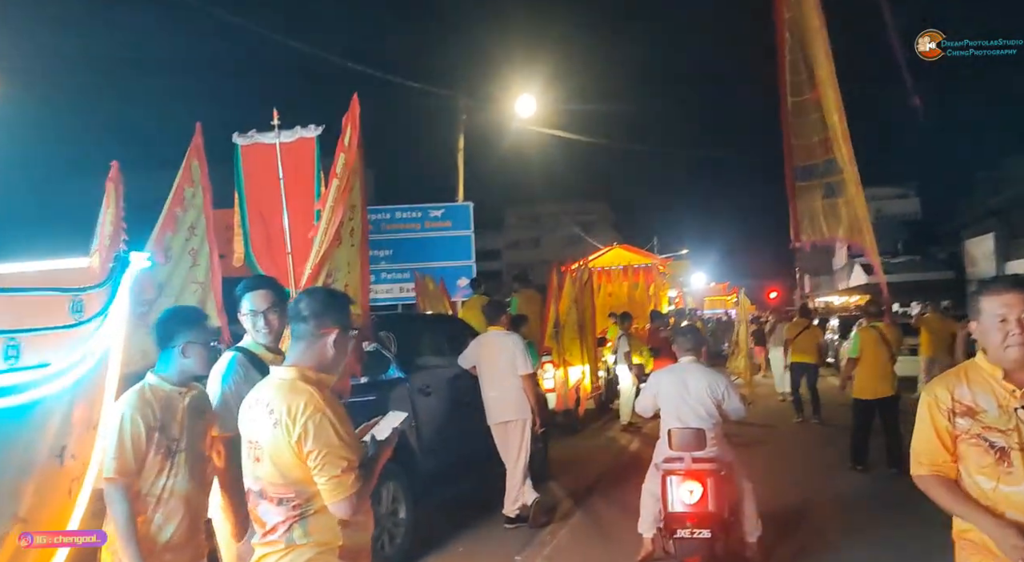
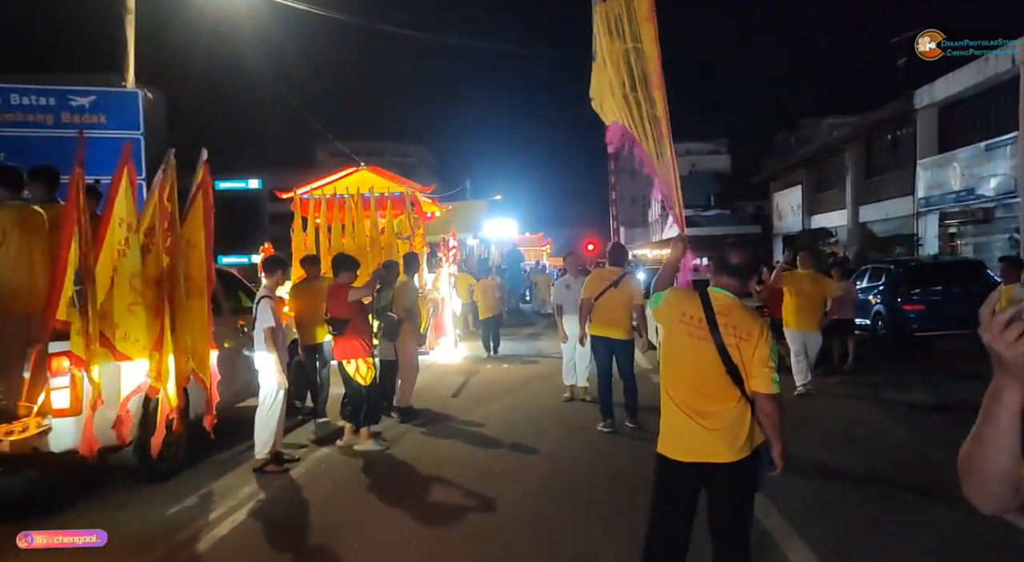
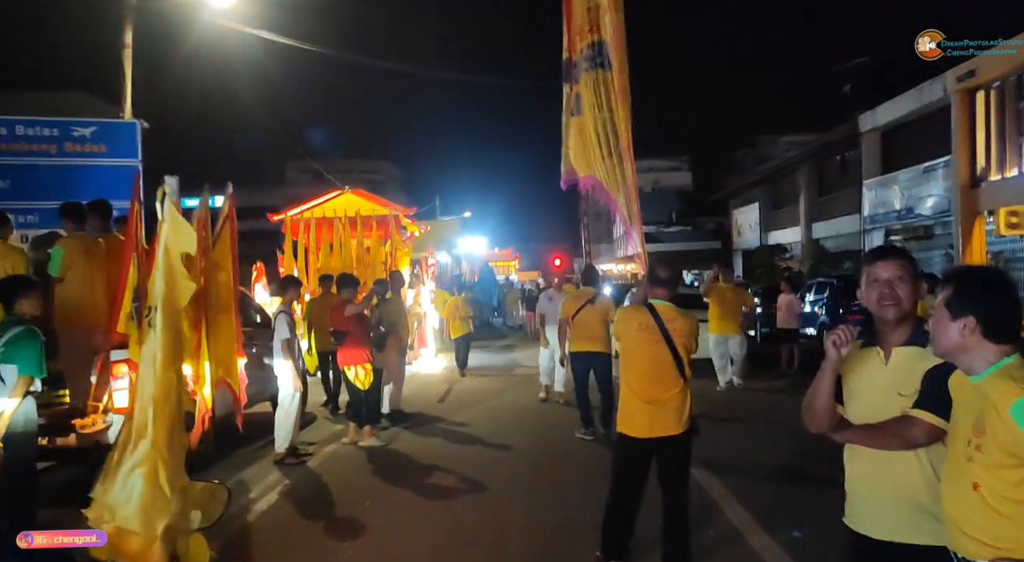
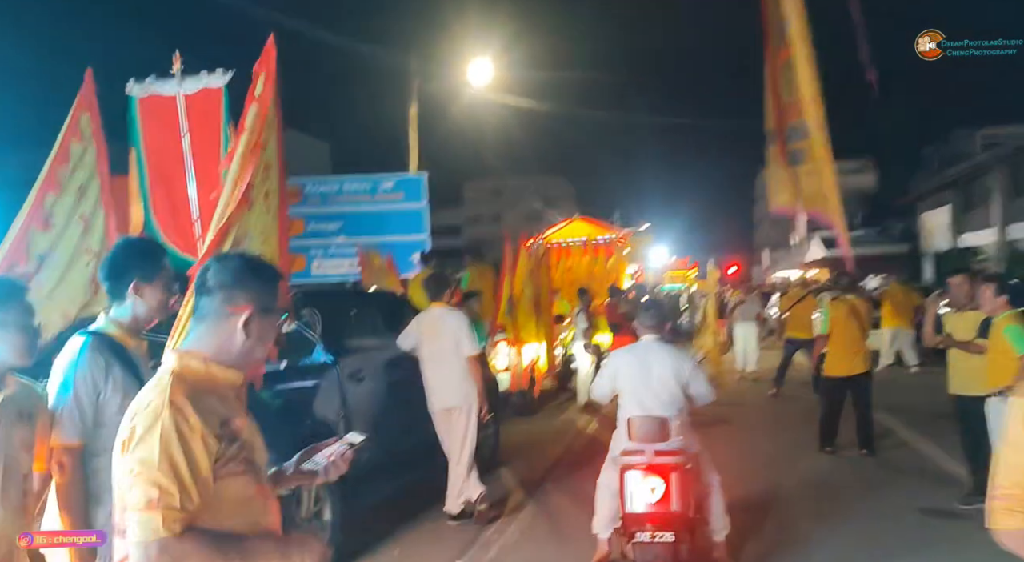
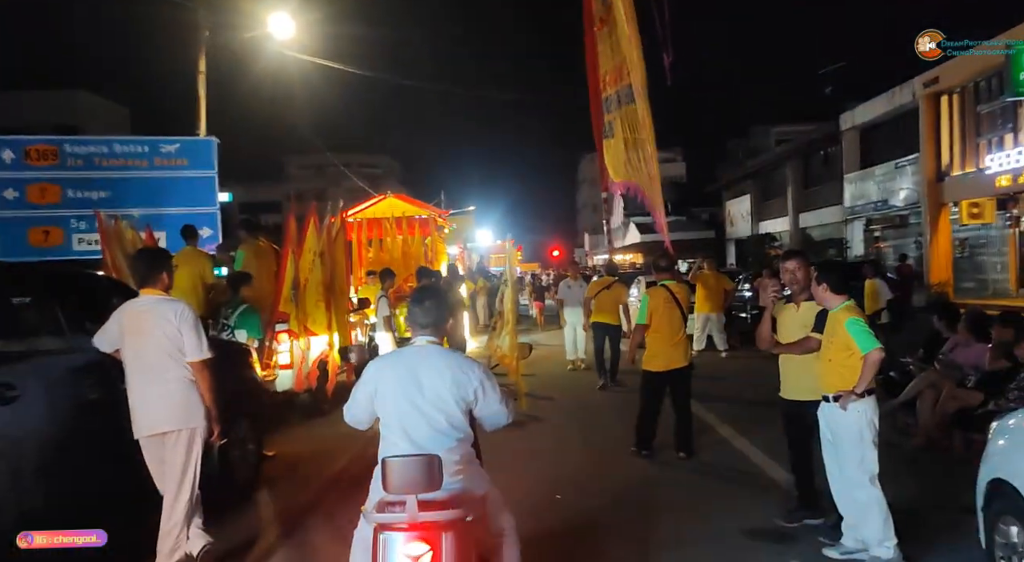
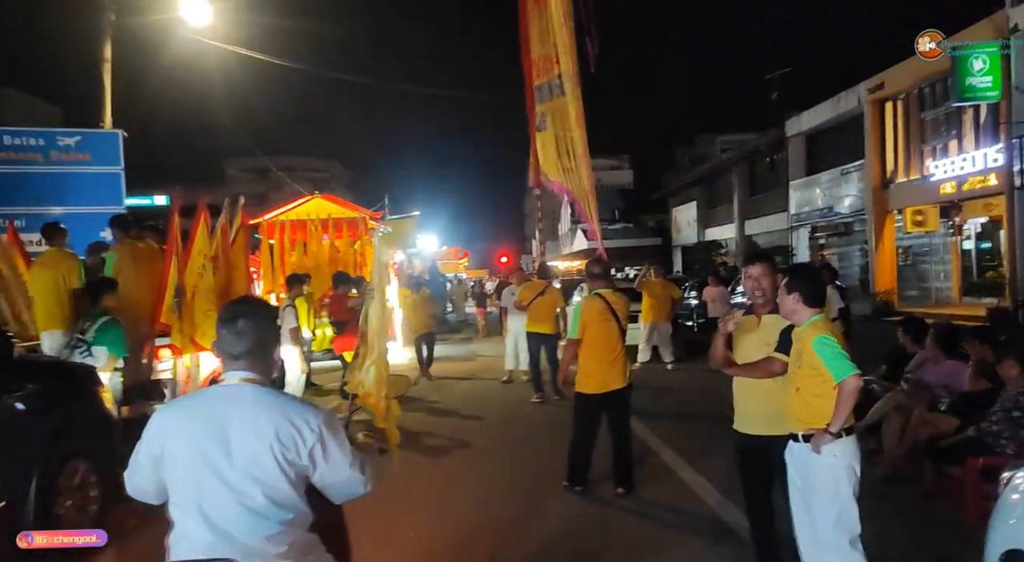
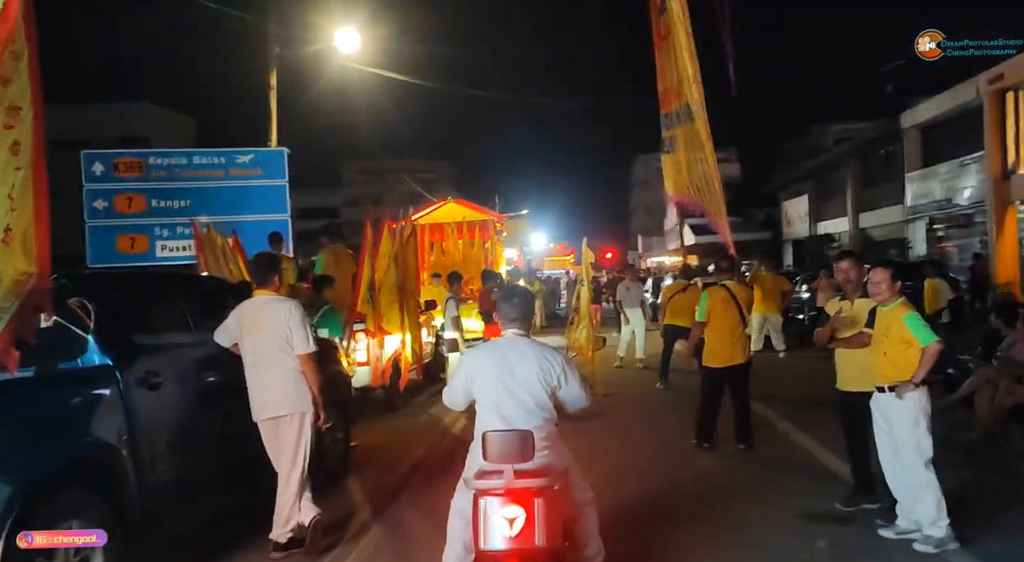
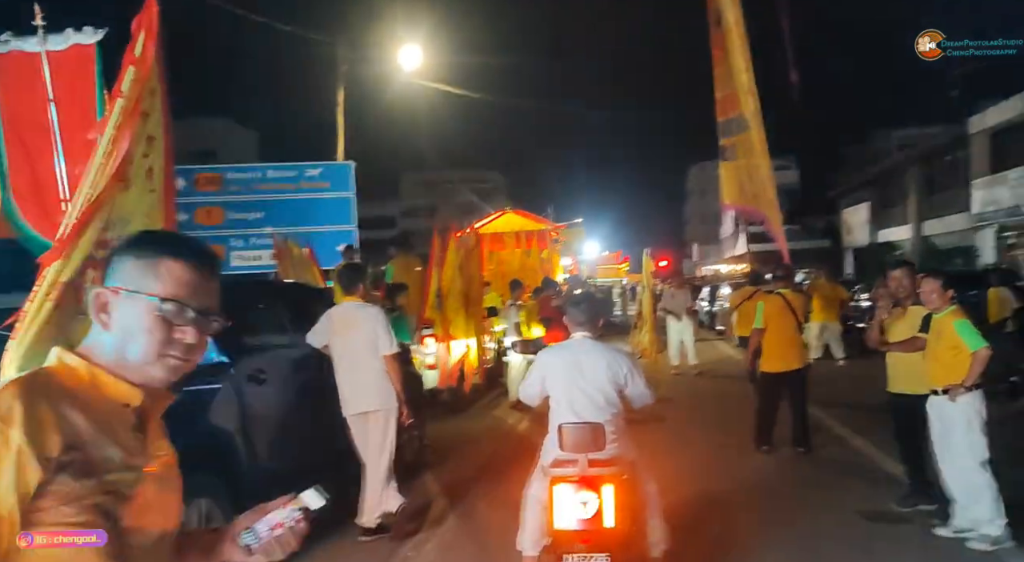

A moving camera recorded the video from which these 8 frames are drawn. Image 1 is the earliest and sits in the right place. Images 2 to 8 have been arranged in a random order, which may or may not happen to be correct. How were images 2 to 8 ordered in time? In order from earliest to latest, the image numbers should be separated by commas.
4, 8, 7, 5, 6, 3, 2
